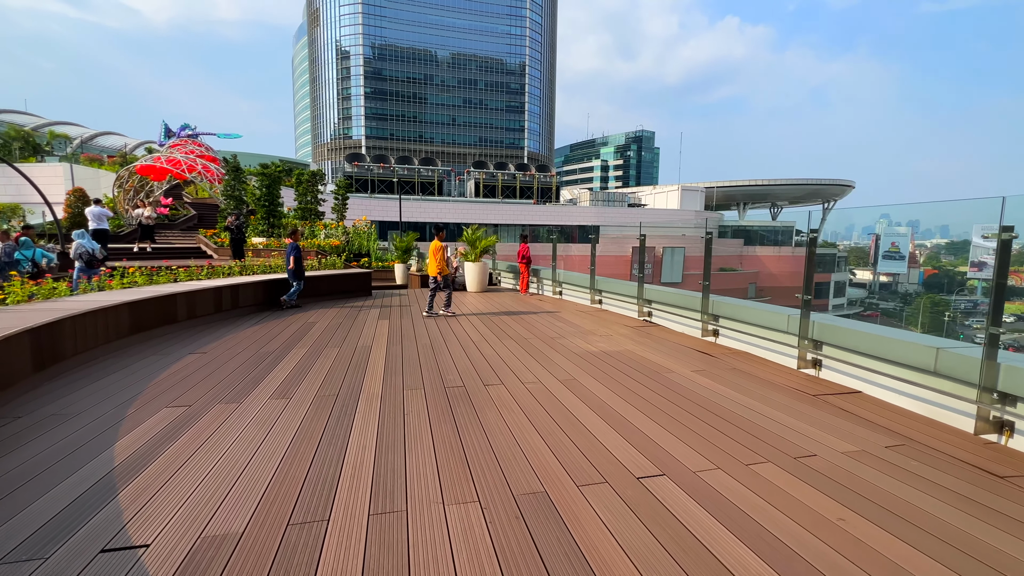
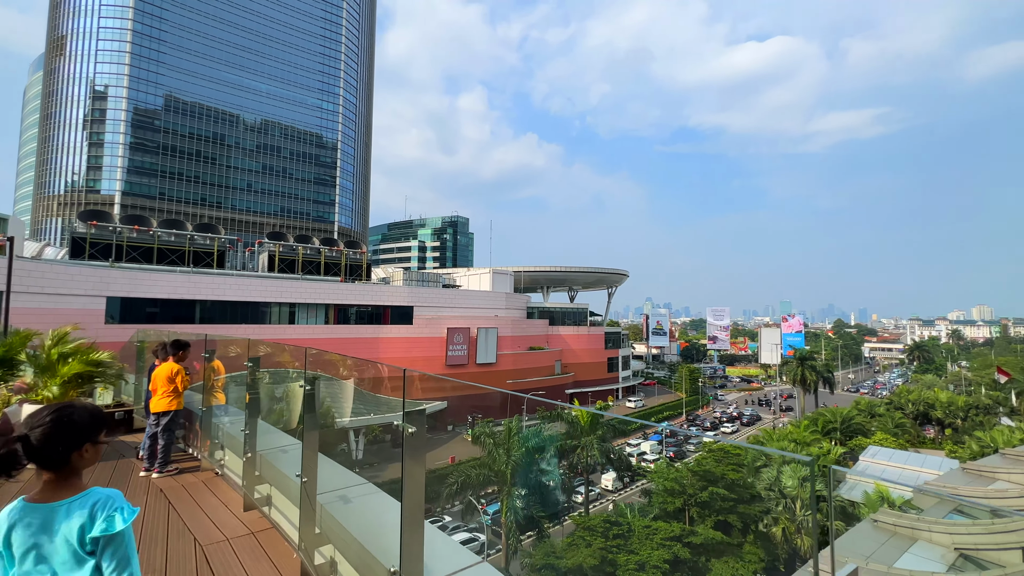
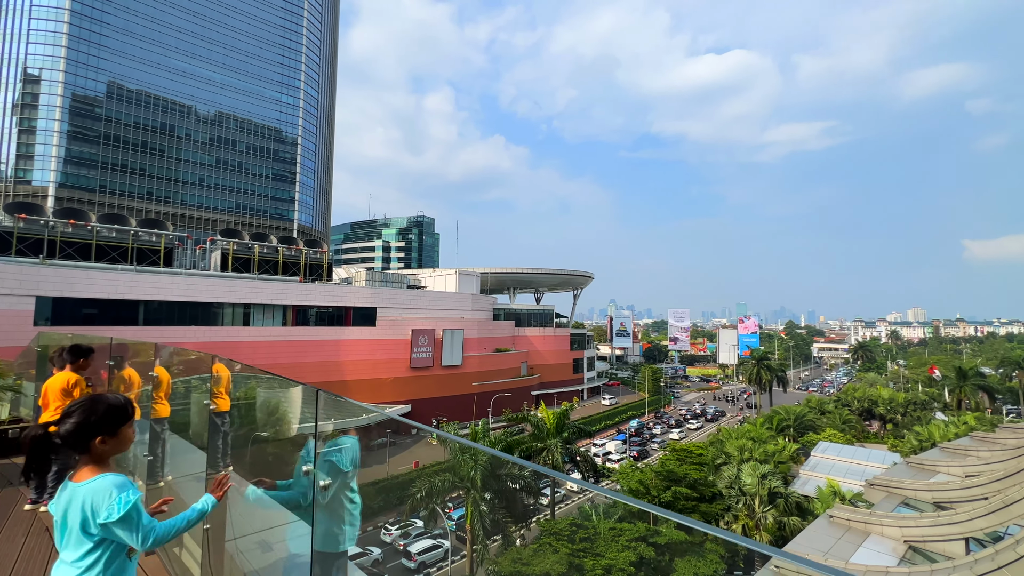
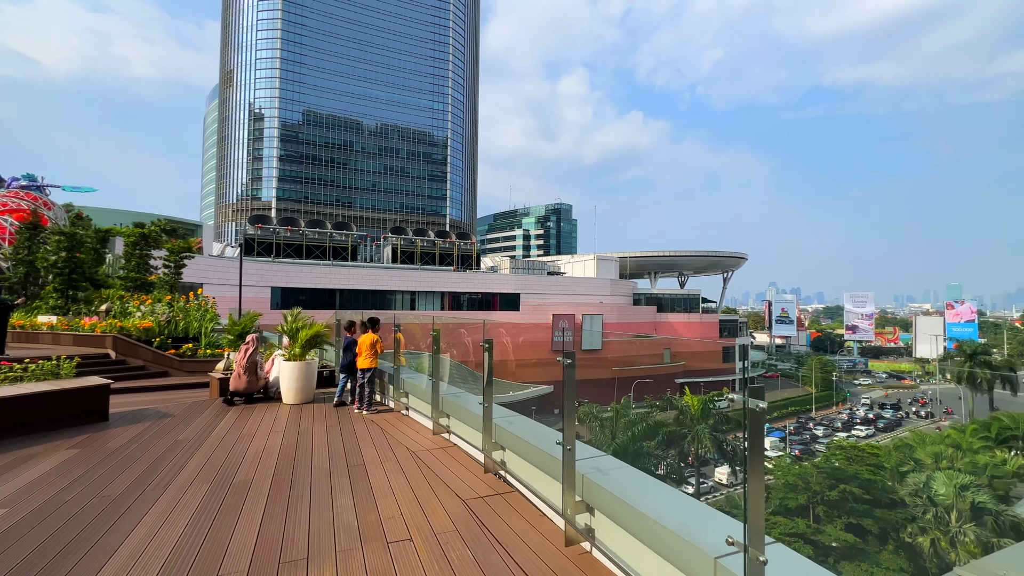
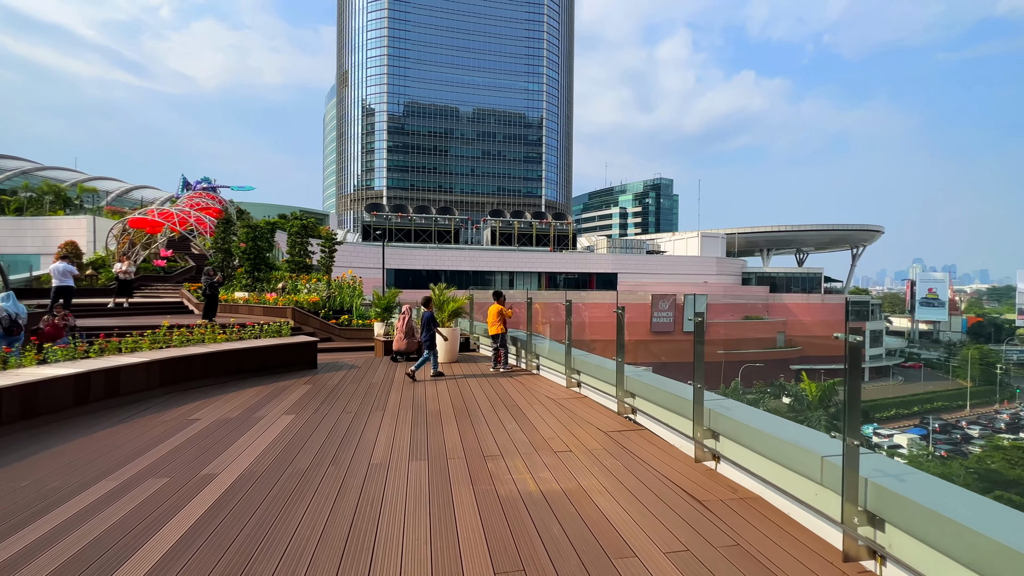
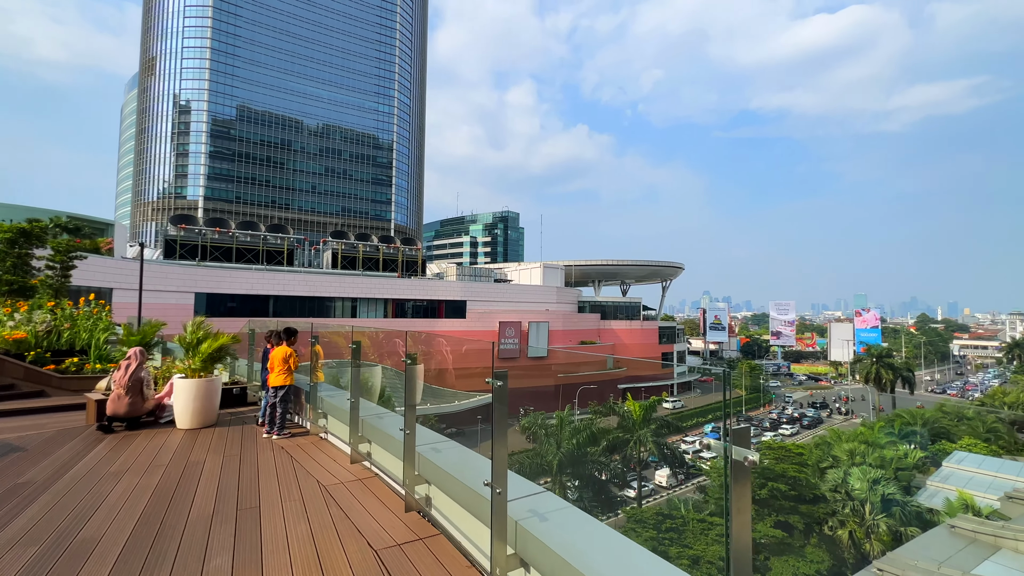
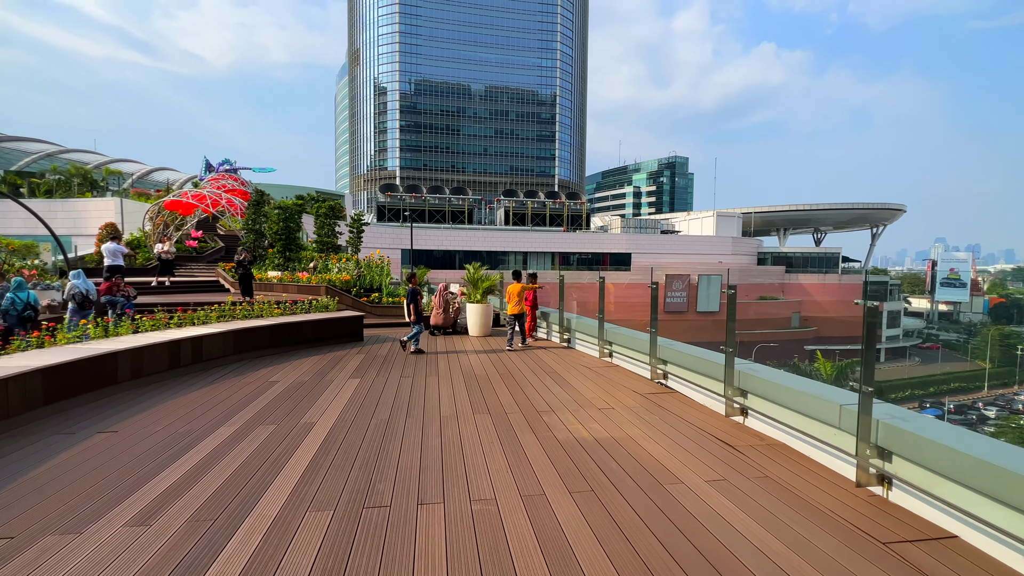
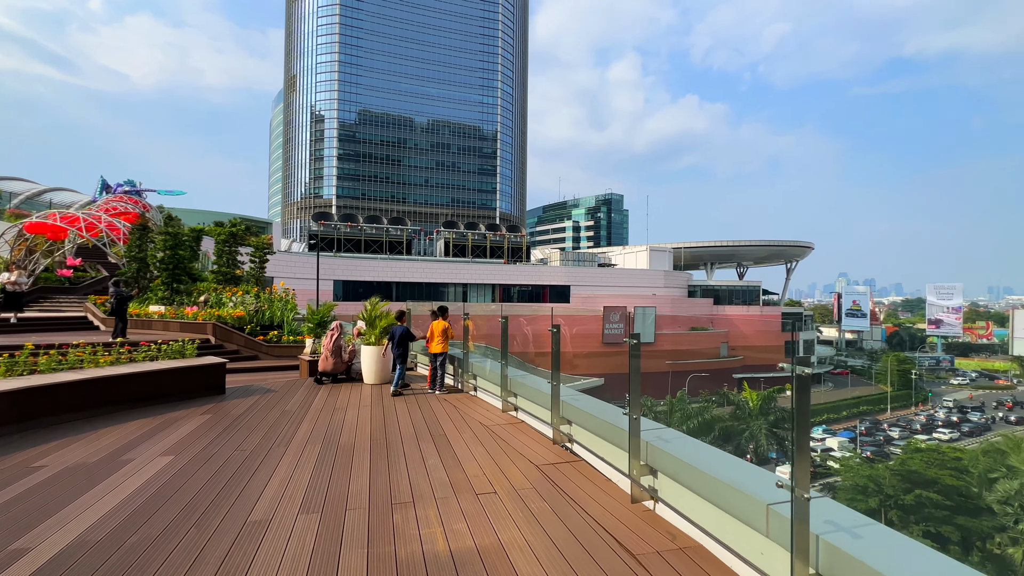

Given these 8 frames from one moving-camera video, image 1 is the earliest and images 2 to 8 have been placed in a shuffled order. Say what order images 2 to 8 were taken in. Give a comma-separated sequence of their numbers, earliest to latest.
7, 5, 8, 4, 6, 2, 3
